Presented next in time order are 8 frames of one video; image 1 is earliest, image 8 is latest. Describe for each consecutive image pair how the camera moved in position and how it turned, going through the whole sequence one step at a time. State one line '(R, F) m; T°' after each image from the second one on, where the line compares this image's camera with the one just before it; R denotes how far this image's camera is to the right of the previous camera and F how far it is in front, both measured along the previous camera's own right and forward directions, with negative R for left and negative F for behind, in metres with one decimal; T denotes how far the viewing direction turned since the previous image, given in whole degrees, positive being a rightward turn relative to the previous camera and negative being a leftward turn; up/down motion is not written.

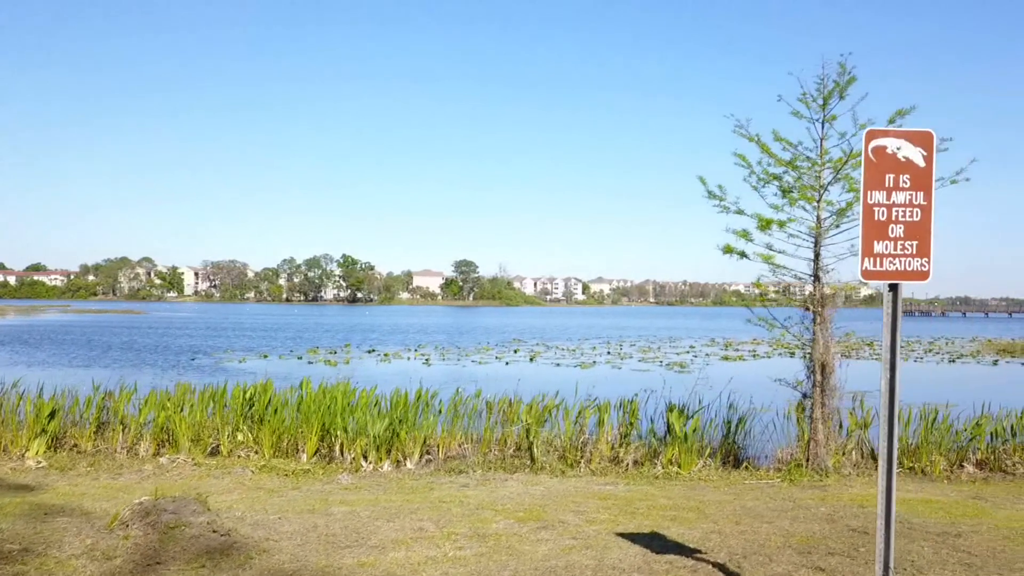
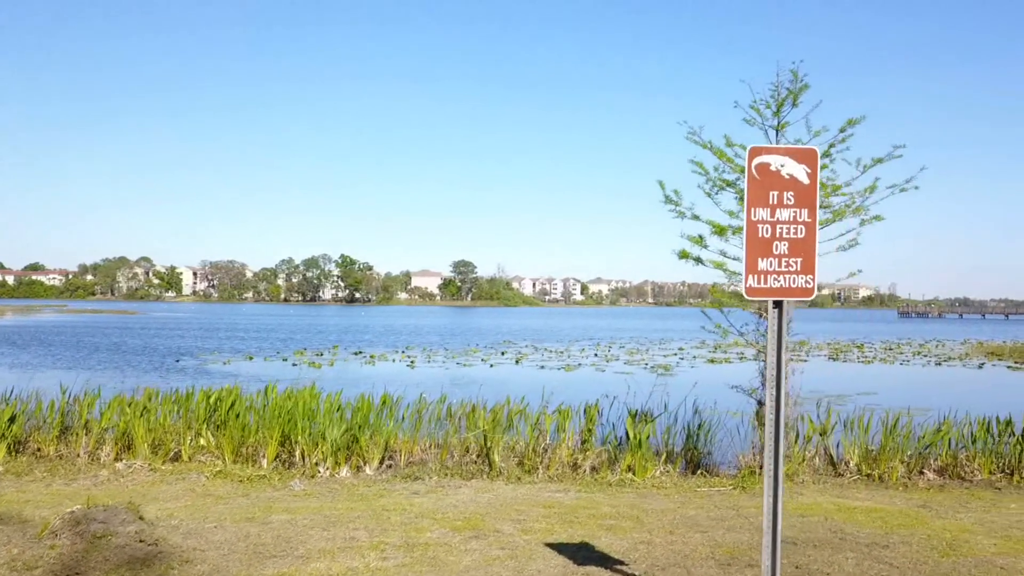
(+0.5, 0.0) m; 0°
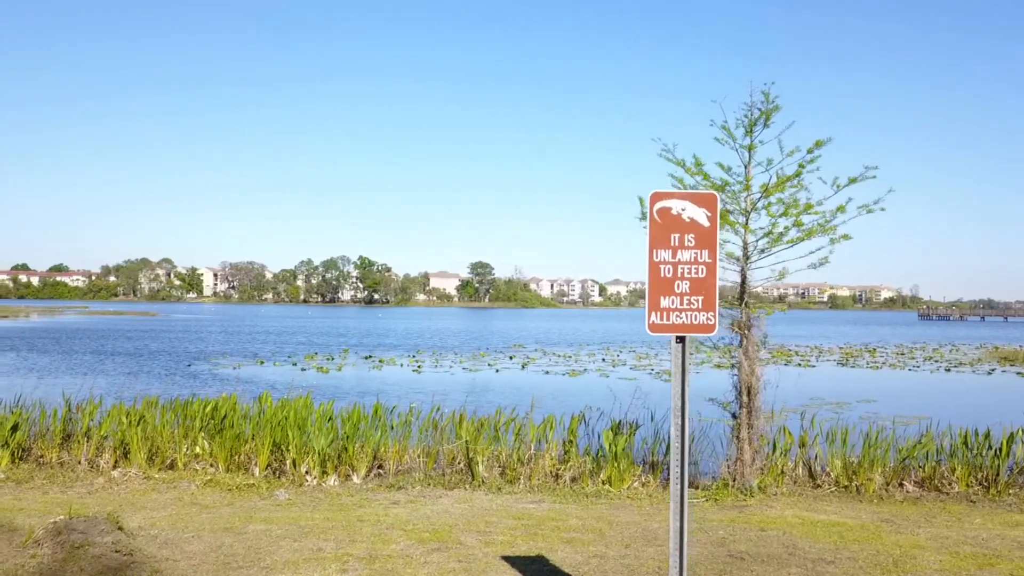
(+0.4, -0.2) m; -1°
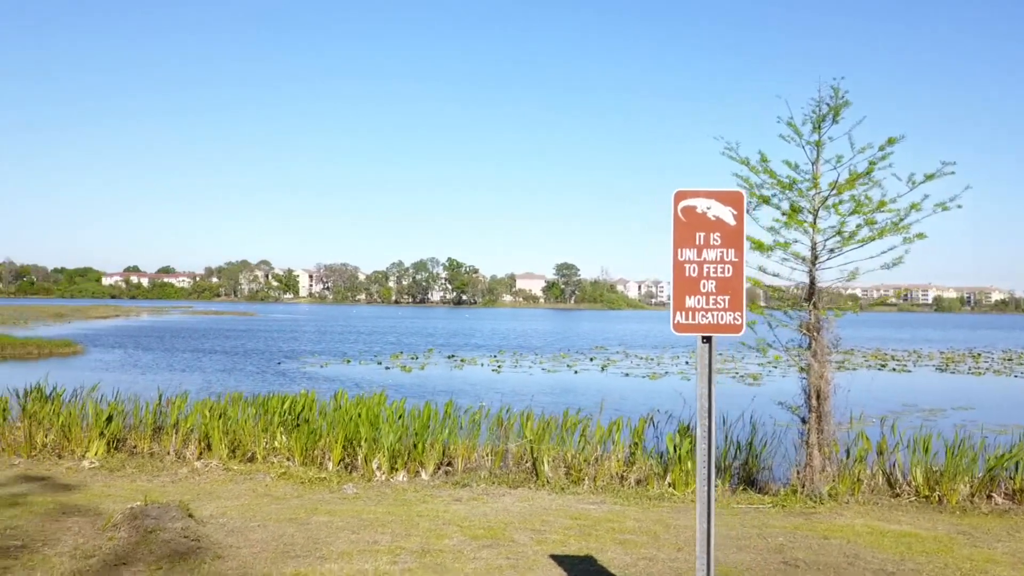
(+0.3, 0.0) m; -6°
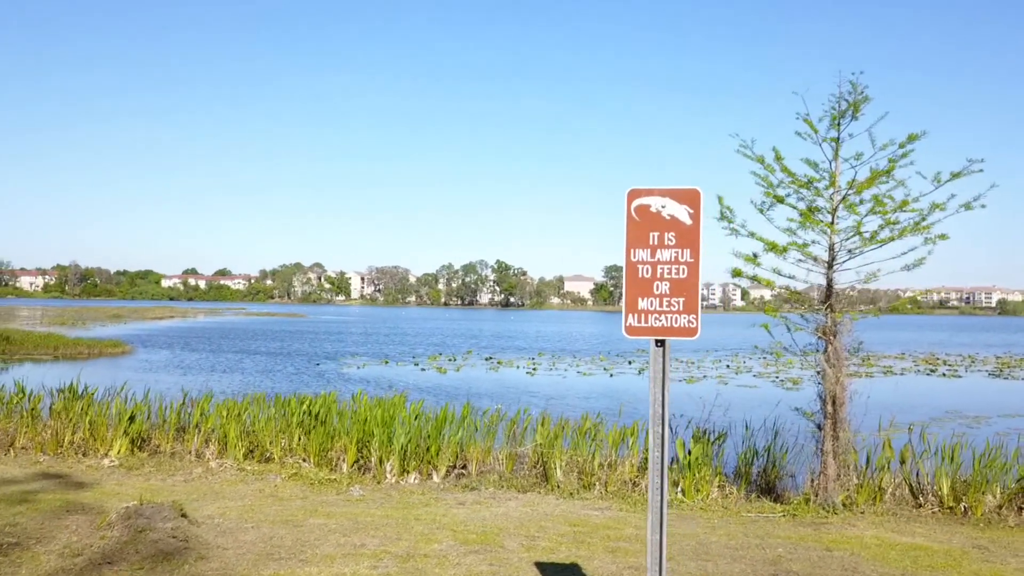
(+0.5, +0.1) m; -3°
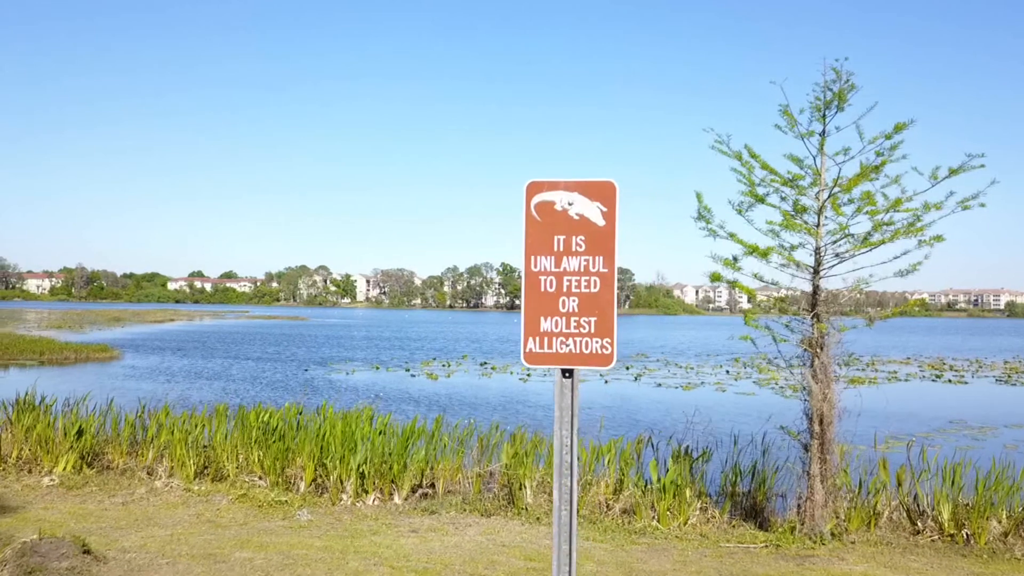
(+0.5, +0.7) m; 0°
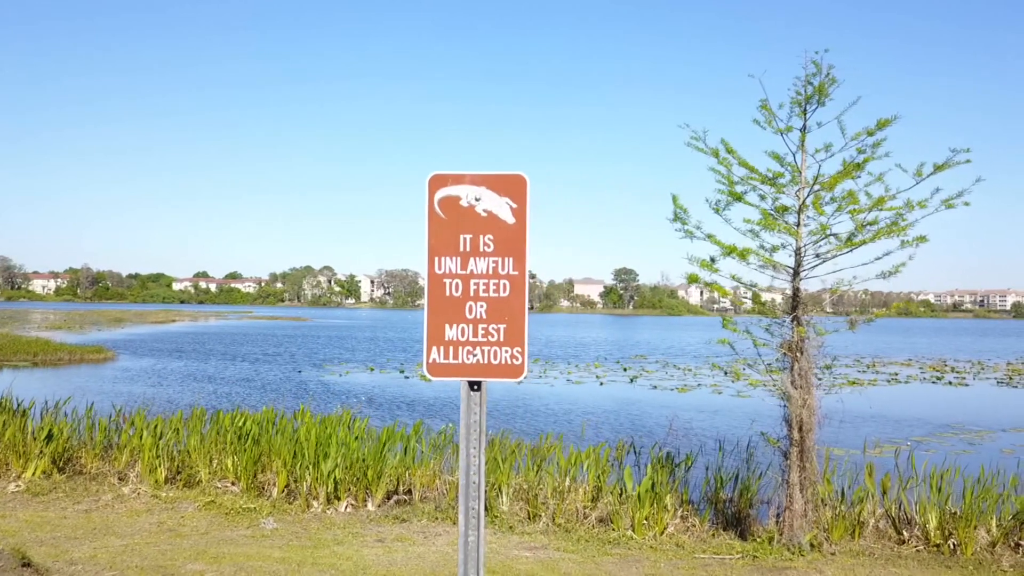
(+0.3, +0.3) m; 0°
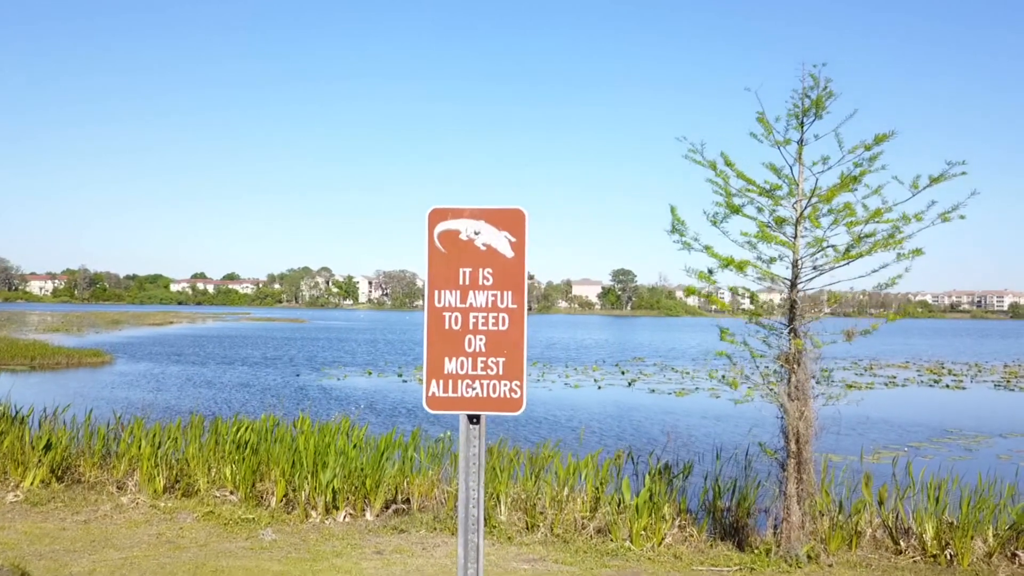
(0.0, 0.0) m; 0°
